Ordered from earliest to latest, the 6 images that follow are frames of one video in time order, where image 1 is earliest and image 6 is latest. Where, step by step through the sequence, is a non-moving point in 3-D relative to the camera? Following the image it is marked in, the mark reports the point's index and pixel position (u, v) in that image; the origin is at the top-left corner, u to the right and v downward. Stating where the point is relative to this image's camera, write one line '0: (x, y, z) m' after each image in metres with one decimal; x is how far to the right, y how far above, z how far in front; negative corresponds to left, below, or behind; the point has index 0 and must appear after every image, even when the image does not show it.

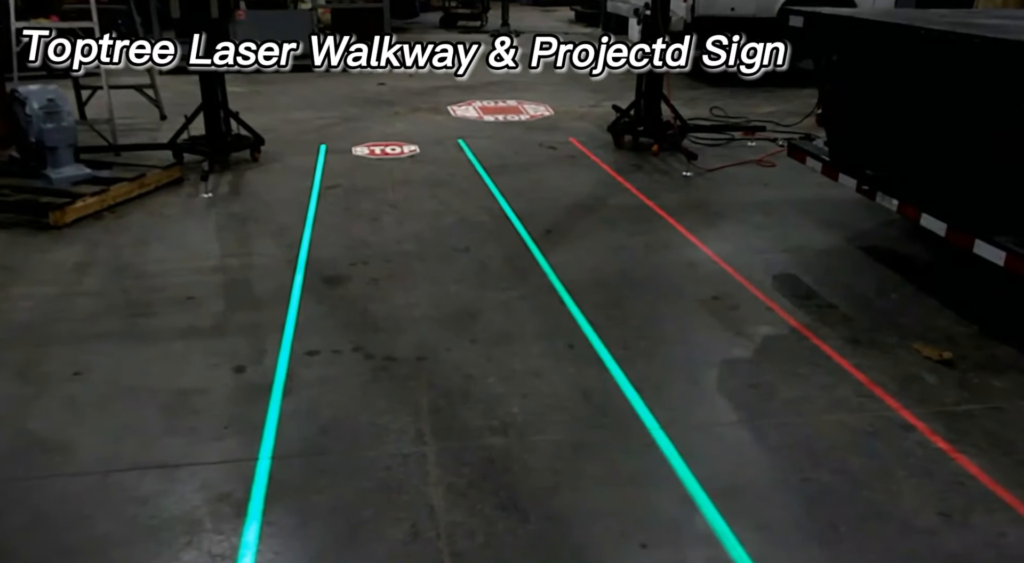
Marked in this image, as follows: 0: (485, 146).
0: (-0.2, +1.2, +7.1) m
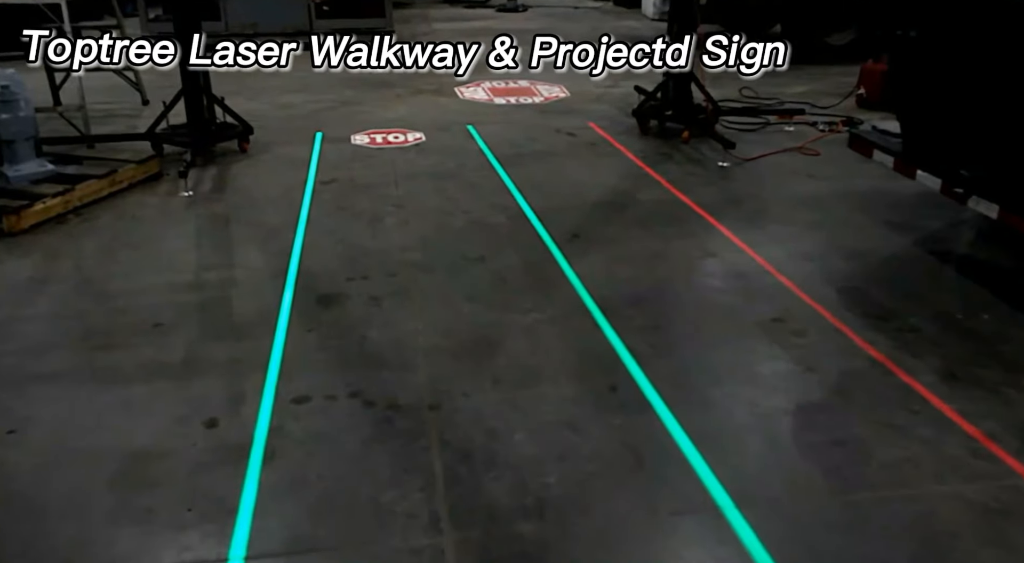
0: (-0.1, +1.2, +6.4) m
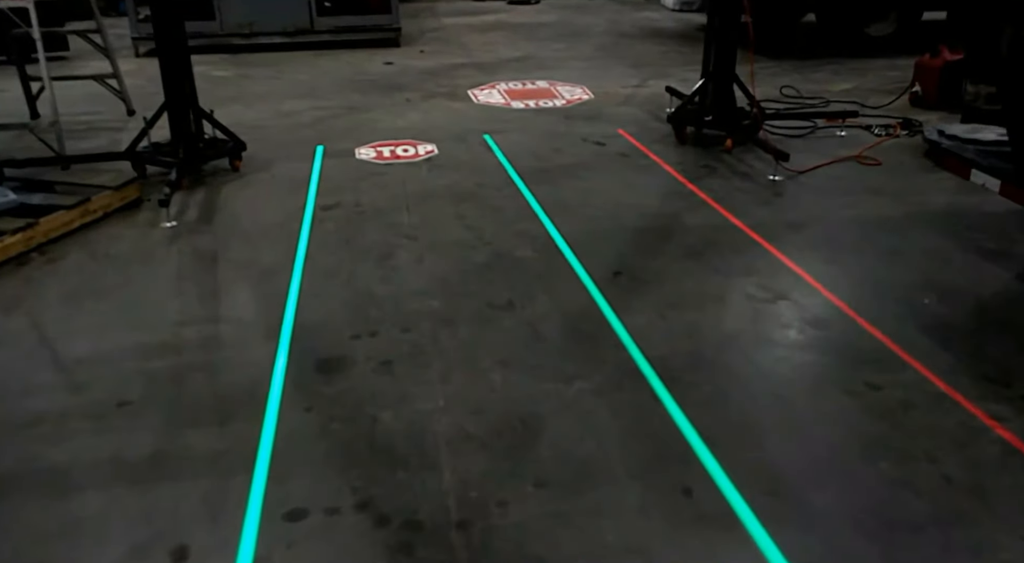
0: (0.0, +1.0, +5.8) m
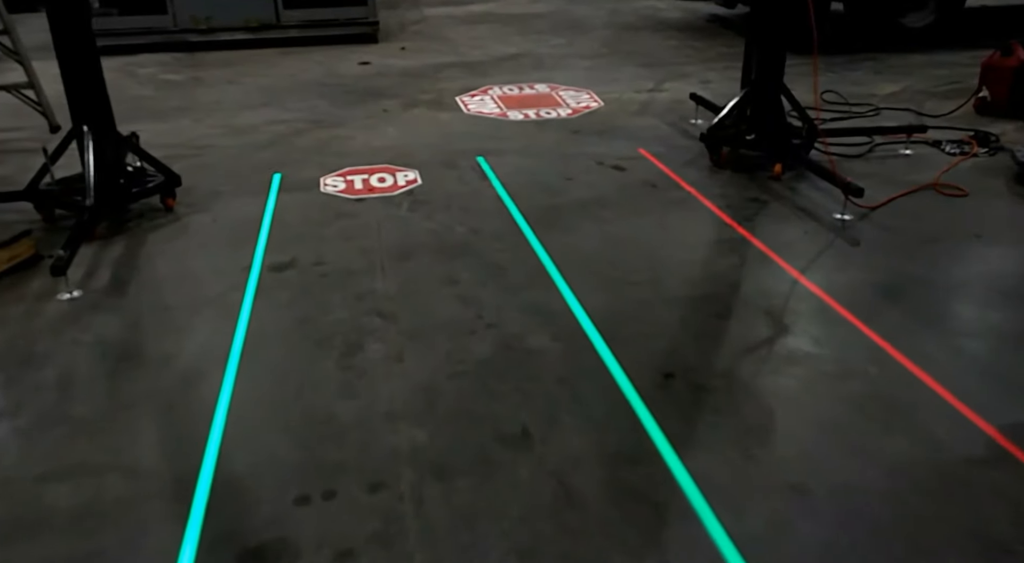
0: (0.0, +0.7, +4.8) m
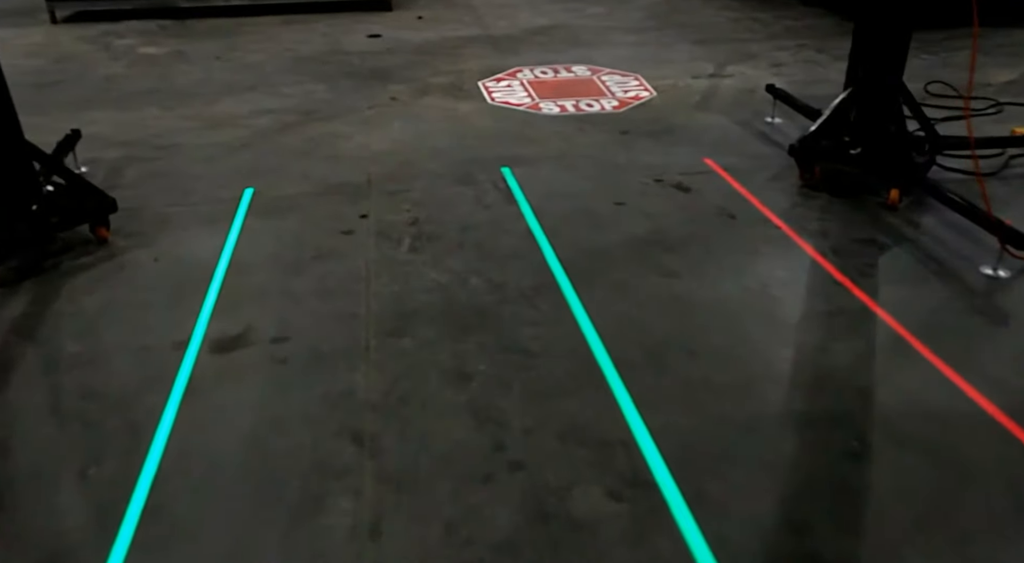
0: (+0.2, +0.4, +3.8) m
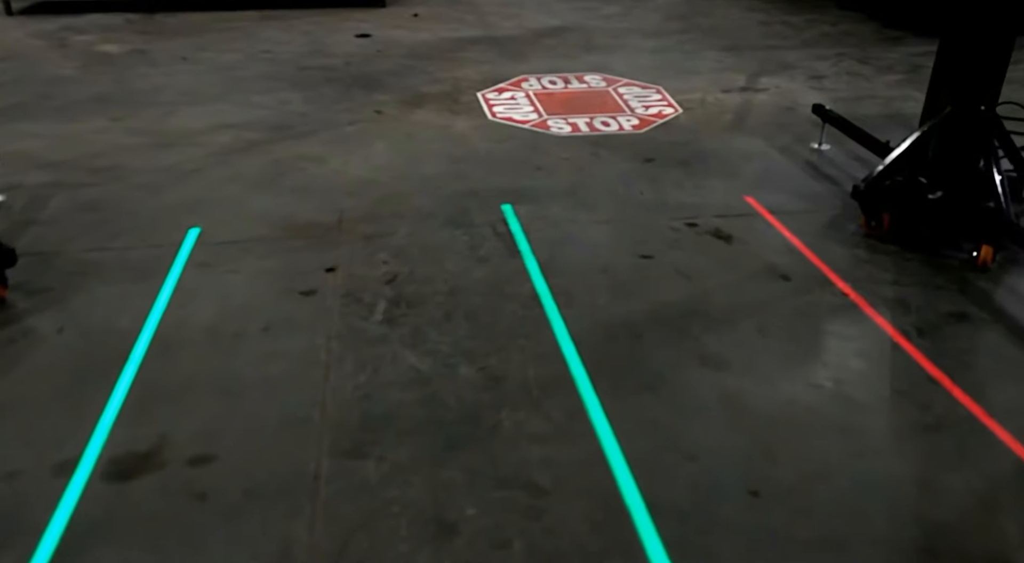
0: (+0.2, +0.2, +3.1) m
